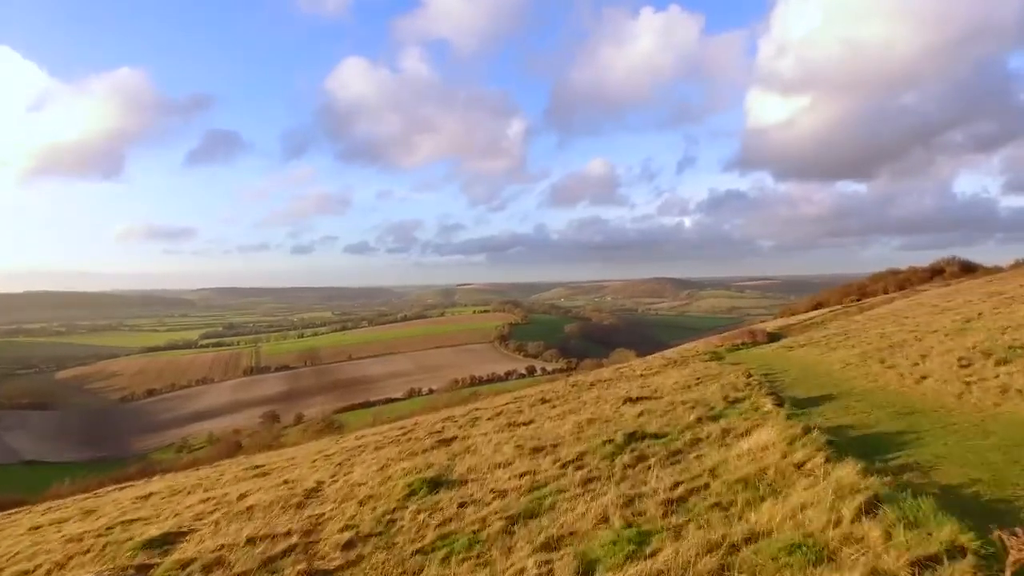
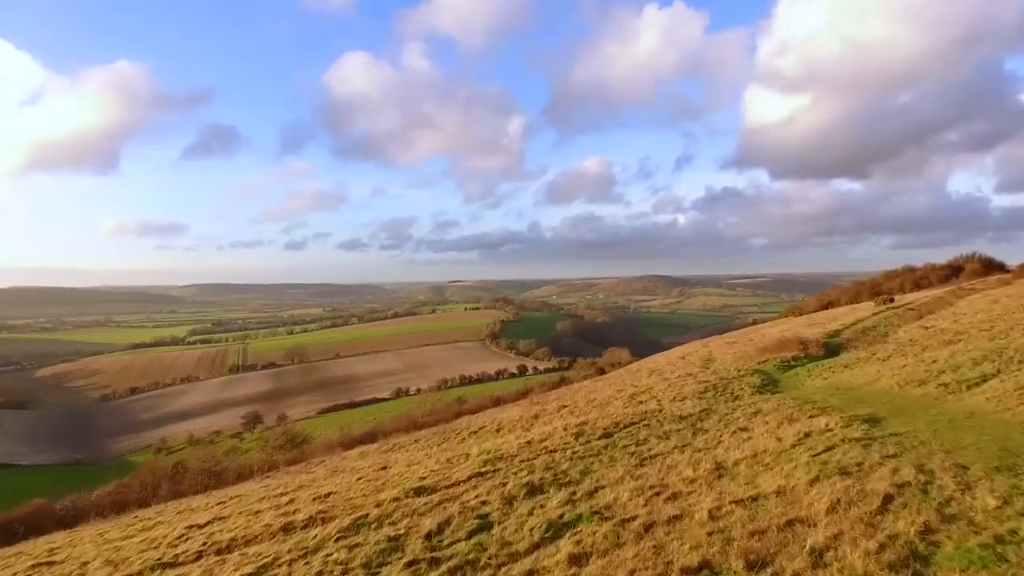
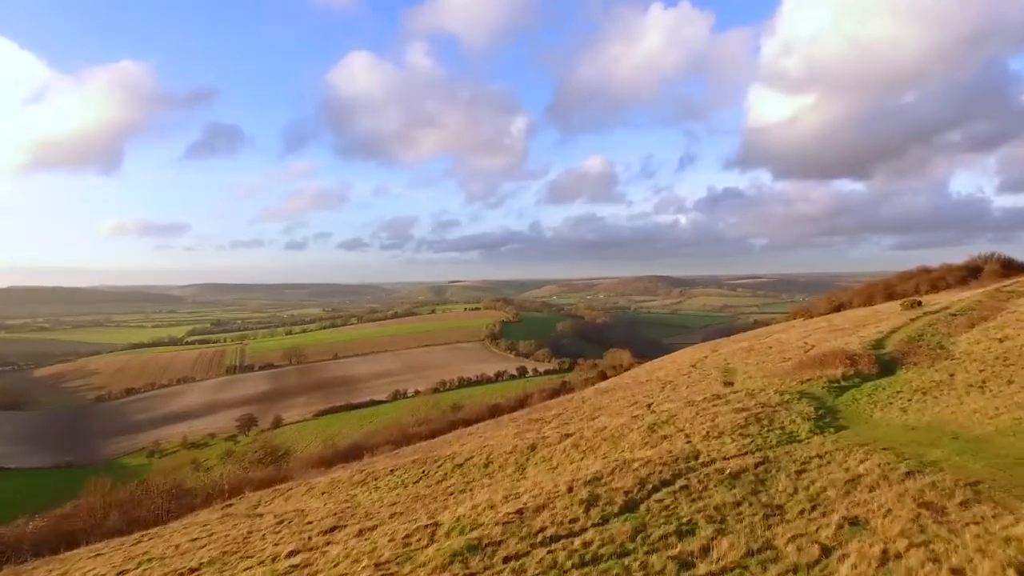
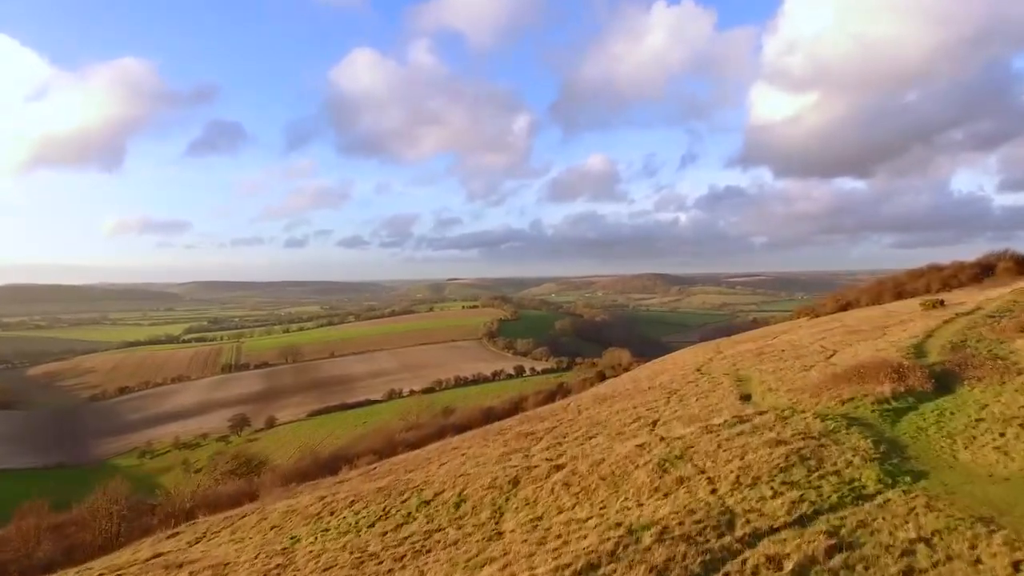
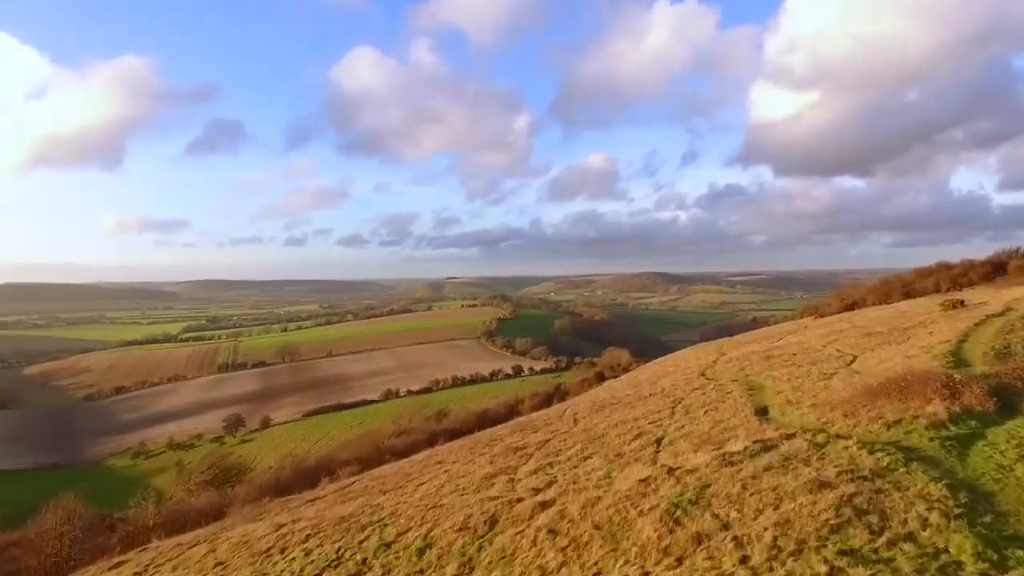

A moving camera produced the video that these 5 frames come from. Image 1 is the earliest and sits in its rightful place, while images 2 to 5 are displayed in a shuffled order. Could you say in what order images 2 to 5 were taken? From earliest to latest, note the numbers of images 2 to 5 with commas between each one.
2, 3, 4, 5
